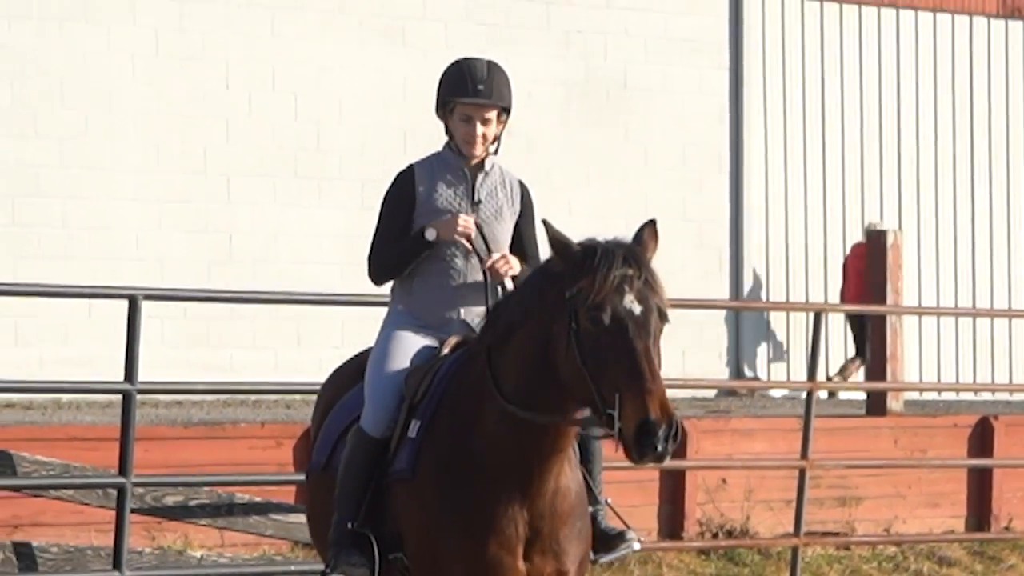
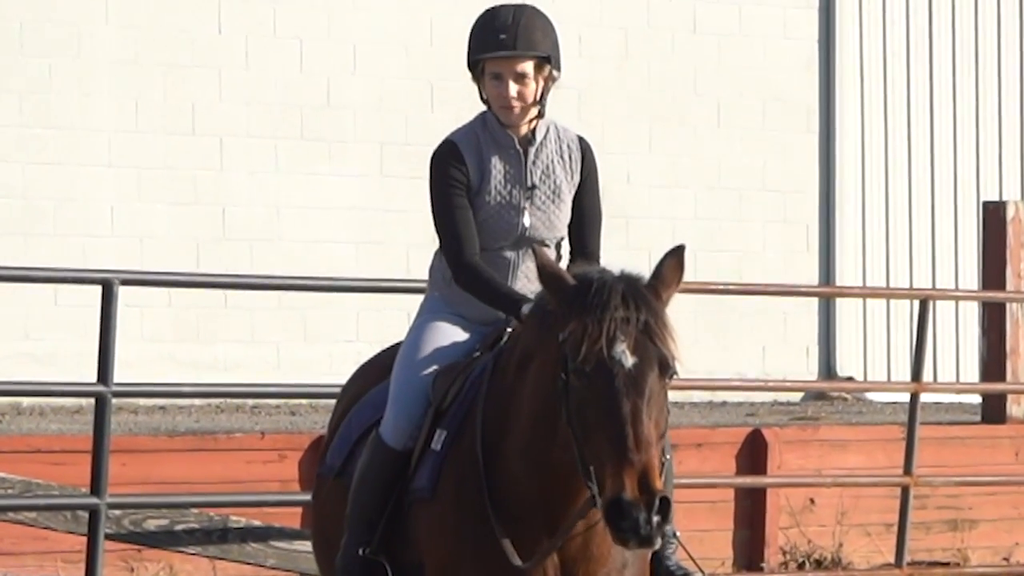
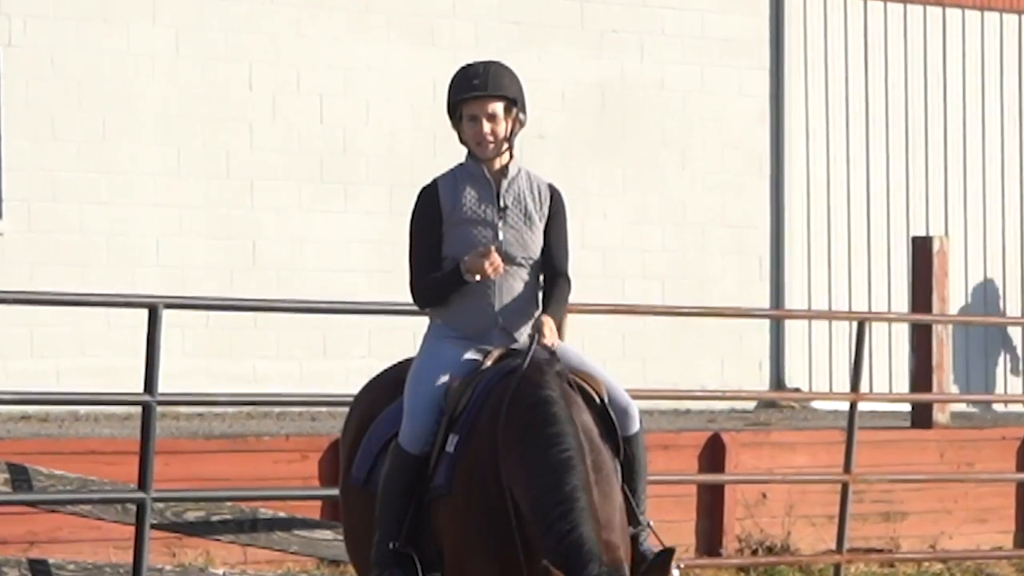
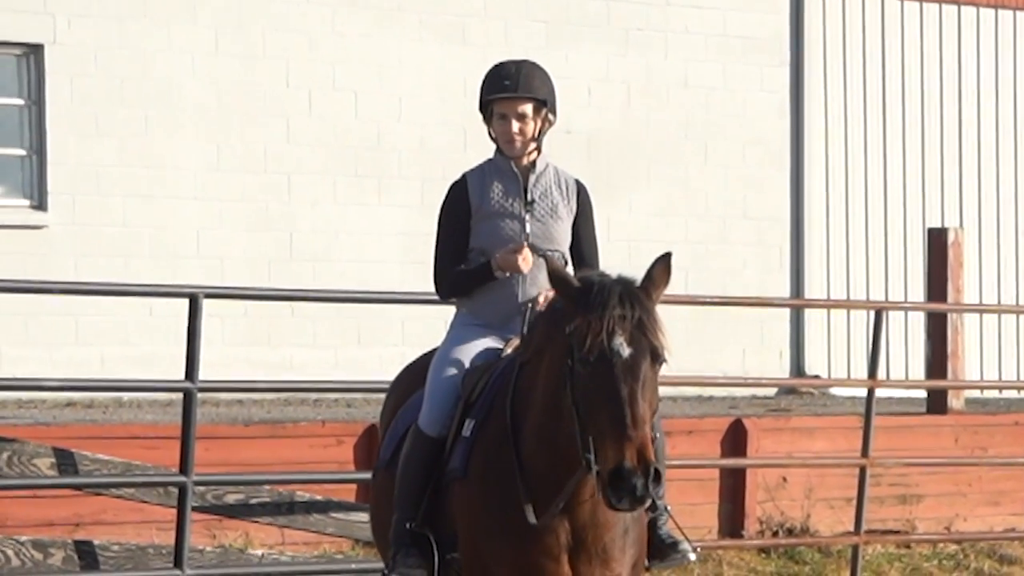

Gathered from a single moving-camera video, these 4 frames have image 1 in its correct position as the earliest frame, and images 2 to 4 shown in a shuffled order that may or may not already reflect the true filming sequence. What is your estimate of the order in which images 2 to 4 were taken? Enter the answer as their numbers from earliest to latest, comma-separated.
3, 4, 2
